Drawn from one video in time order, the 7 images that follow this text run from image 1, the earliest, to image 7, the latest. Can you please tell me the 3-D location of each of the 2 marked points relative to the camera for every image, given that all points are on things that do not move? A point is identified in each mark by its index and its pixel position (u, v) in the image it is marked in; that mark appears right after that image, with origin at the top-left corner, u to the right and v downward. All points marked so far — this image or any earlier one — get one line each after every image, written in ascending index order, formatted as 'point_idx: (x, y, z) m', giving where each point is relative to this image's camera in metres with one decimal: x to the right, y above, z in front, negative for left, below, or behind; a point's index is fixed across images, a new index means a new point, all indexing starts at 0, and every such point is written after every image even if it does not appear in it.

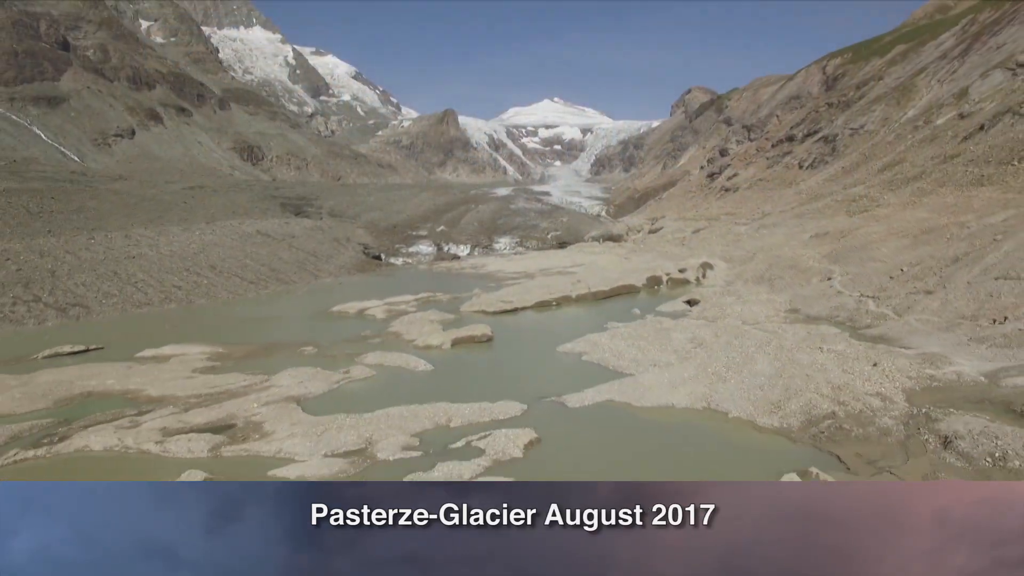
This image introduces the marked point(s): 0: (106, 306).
0: (-10.8, -0.4, +17.7) m
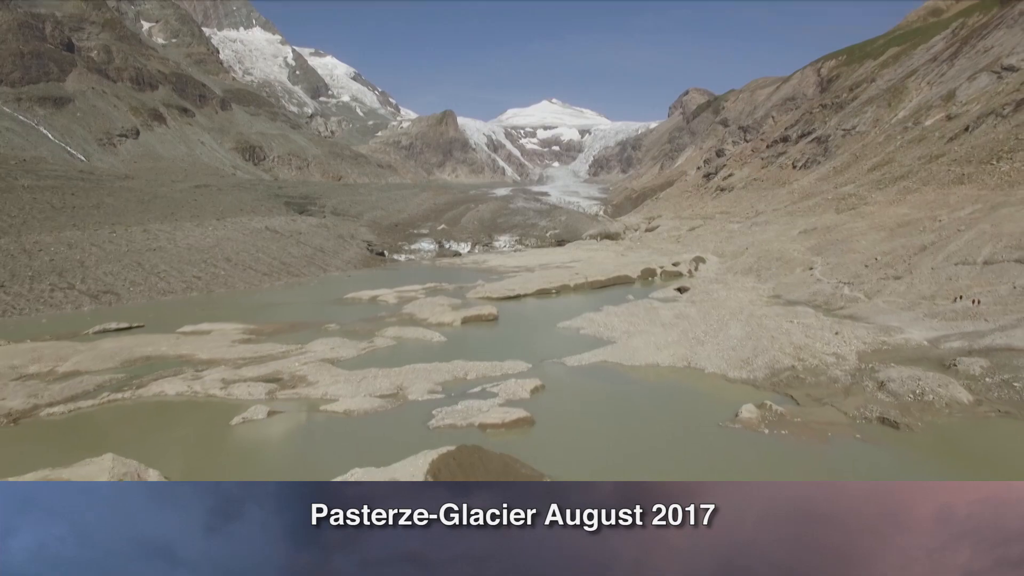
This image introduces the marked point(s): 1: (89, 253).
0: (-10.7, -0.1, +18.8) m
1: (-12.7, +1.0, +19.8) m
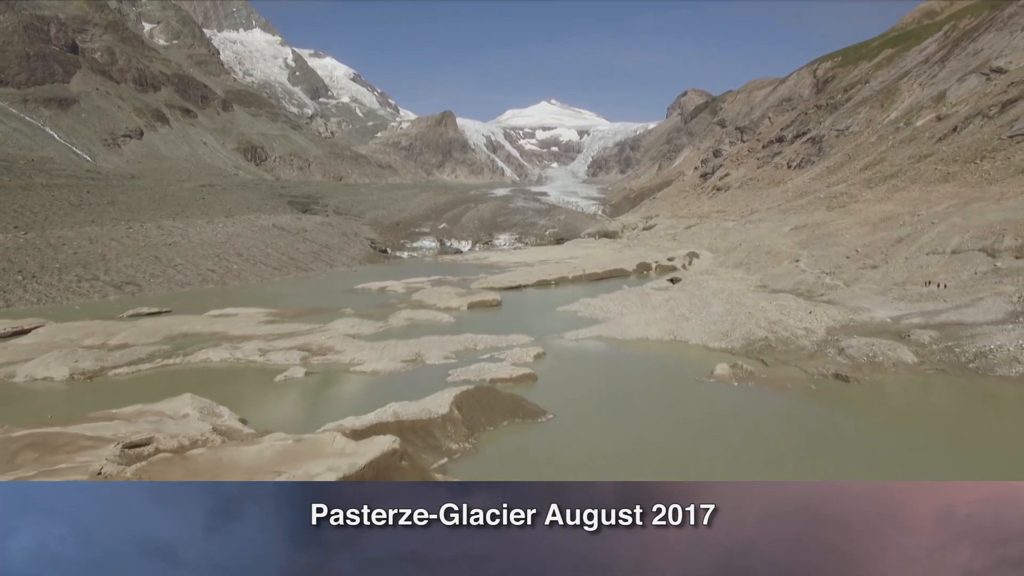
0: (-10.7, +0.1, +19.7) m
1: (-12.7, +1.3, +20.7) m
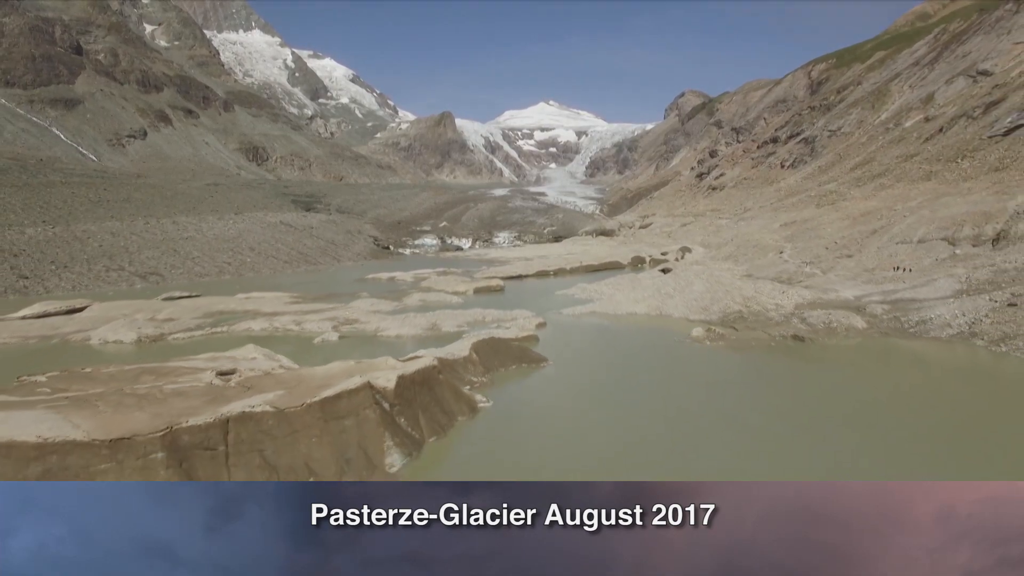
0: (-10.6, +0.4, +20.9) m
1: (-12.6, +1.6, +21.9) m
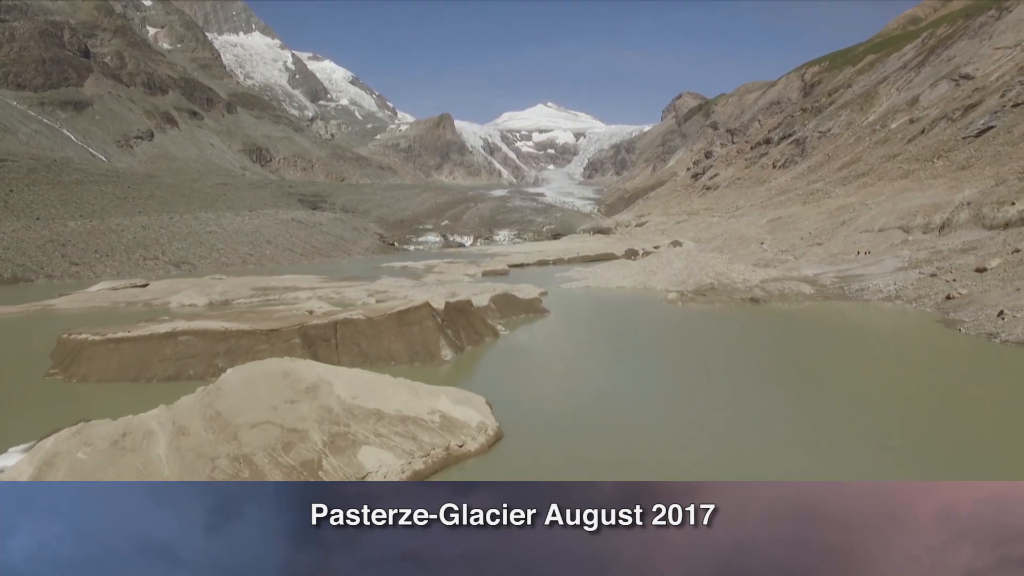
0: (-10.5, +0.8, +22.6) m
1: (-12.5, +1.9, +23.6) m
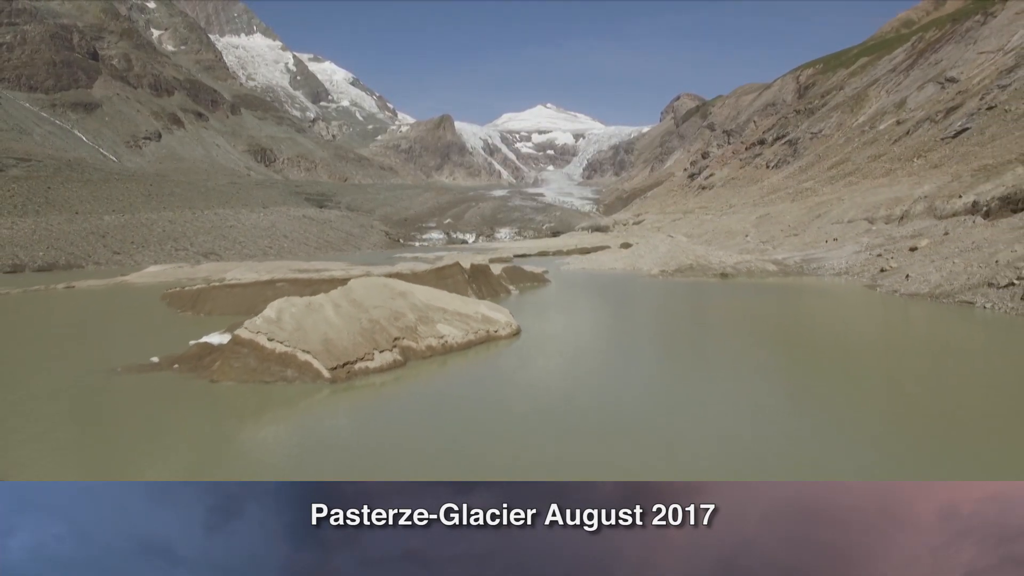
0: (-10.5, +1.2, +24.3) m
1: (-12.5, +2.3, +25.3) m
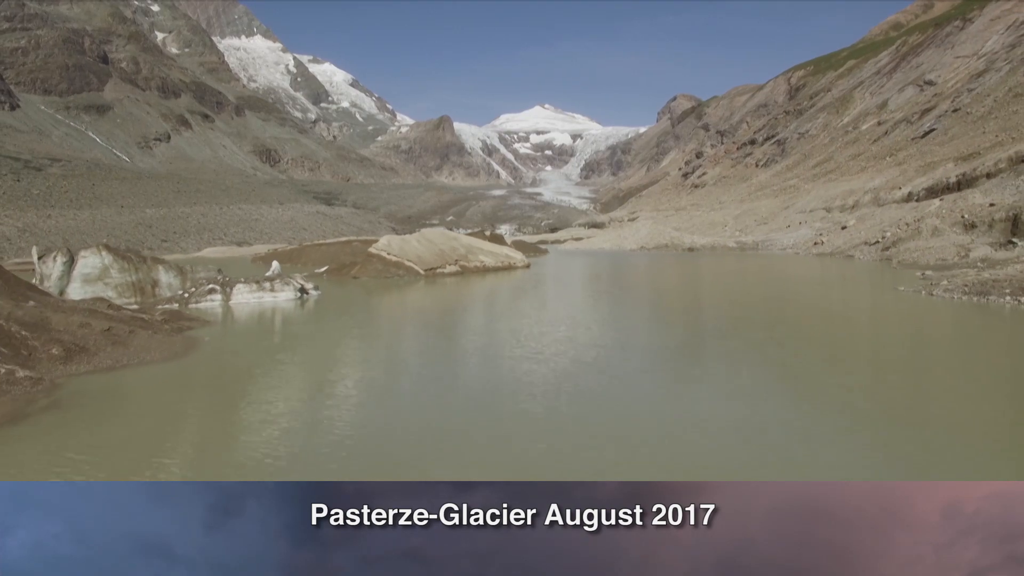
0: (-10.4, +1.7, +26.8) m
1: (-12.4, +2.9, +27.8) m
